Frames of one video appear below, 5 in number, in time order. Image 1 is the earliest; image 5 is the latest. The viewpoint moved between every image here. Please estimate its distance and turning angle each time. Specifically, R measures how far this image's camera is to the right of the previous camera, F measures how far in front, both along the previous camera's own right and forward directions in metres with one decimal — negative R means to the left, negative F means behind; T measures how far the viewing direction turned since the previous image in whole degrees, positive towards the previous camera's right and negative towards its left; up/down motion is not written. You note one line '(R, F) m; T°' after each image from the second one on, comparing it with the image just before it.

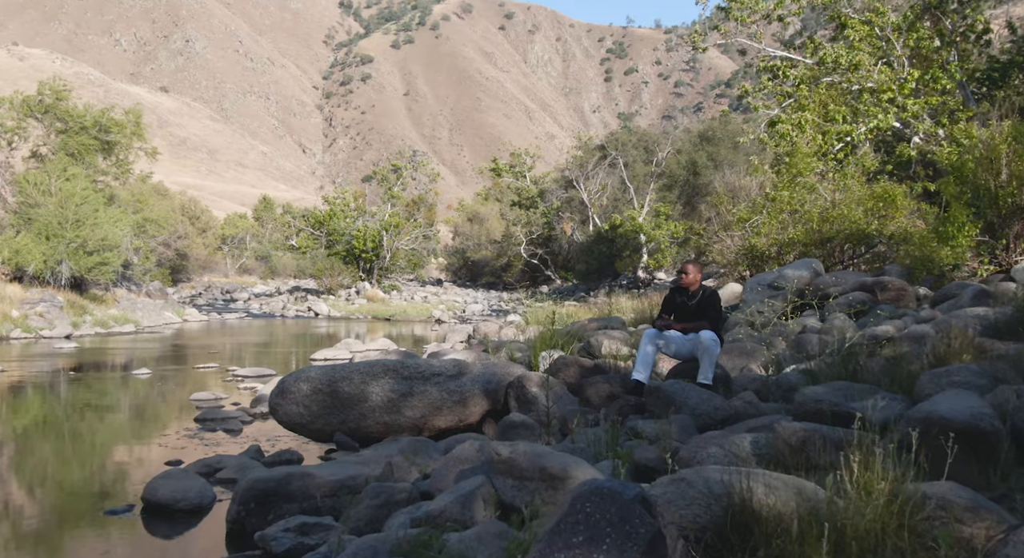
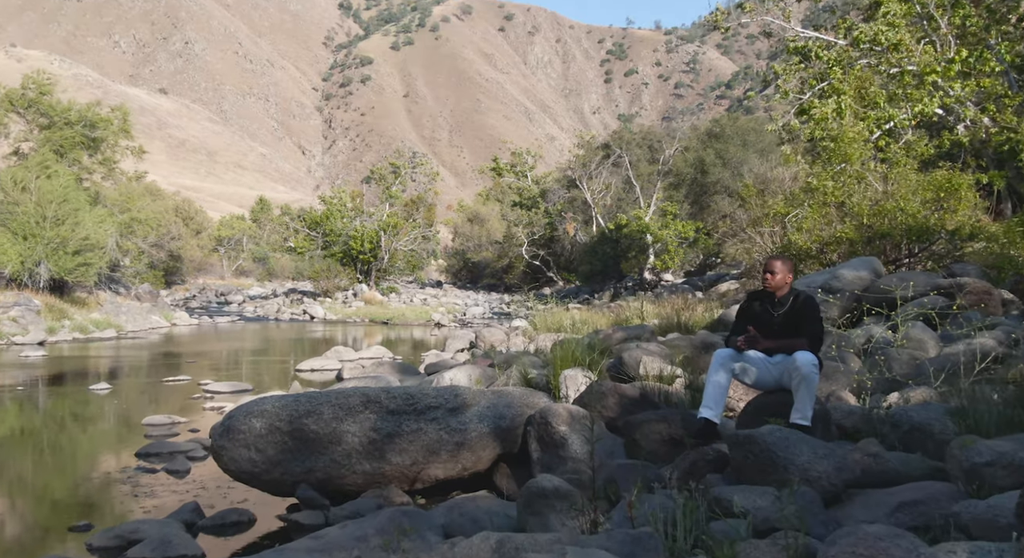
(-0.1, +1.4) m; 0°
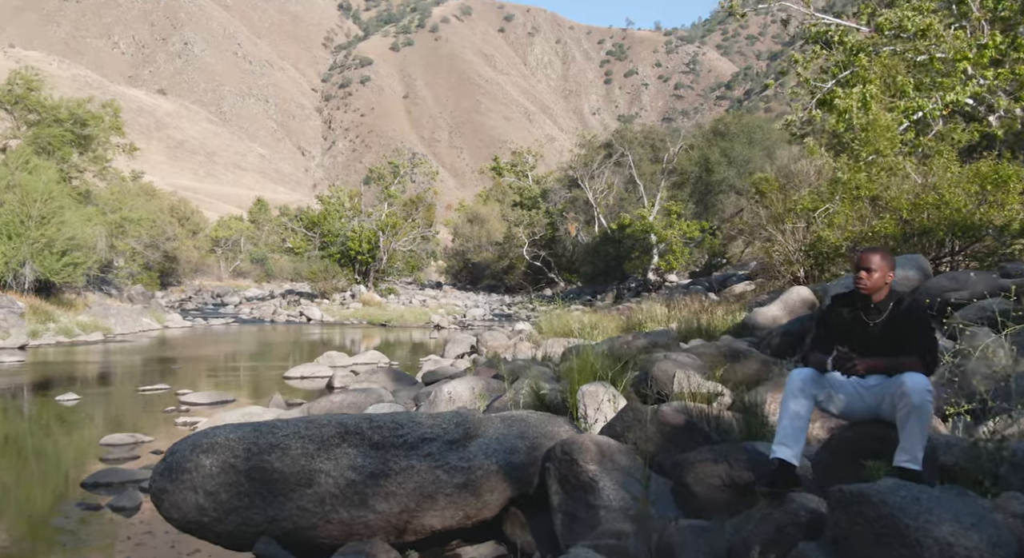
(-0.1, +0.9) m; 0°
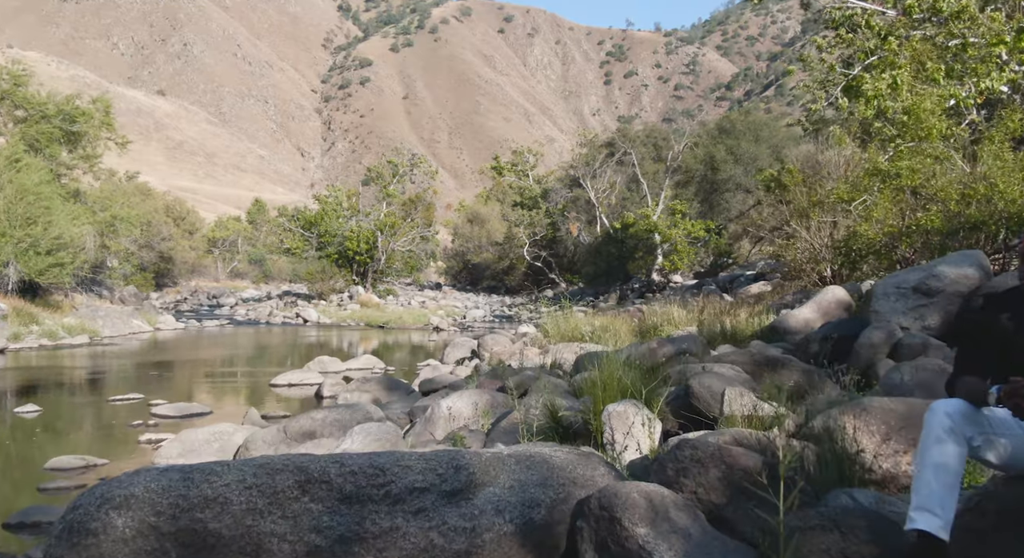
(-0.1, +0.9) m; 0°
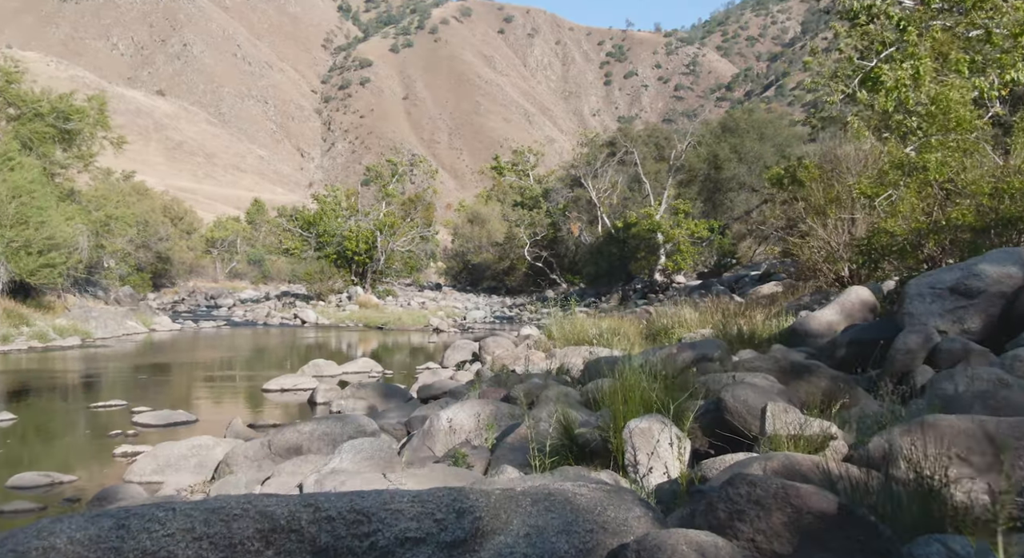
(0.0, +0.5) m; 0°
